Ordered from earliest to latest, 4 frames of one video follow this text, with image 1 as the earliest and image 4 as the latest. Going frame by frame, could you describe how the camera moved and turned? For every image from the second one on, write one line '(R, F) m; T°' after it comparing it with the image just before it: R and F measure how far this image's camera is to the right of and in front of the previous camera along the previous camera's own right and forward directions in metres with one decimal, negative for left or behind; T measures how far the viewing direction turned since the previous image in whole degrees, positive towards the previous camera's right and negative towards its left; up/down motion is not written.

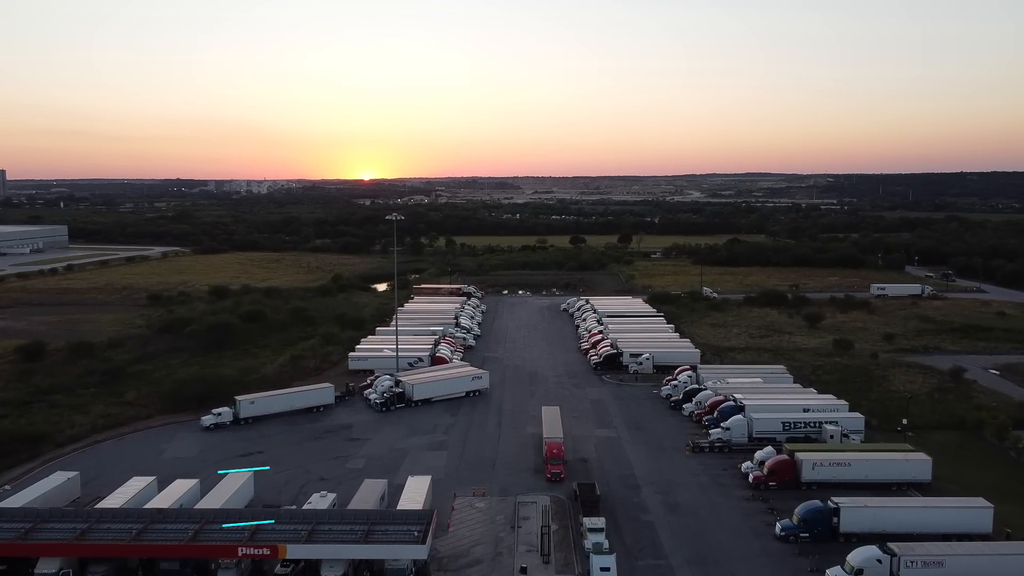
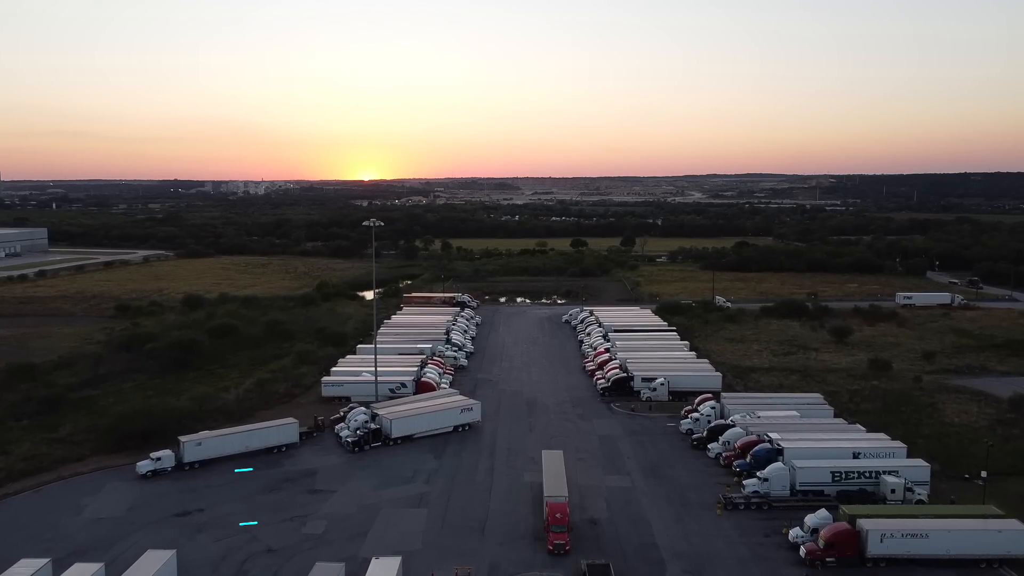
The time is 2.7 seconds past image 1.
(+0.1, +3.6) m; 0°
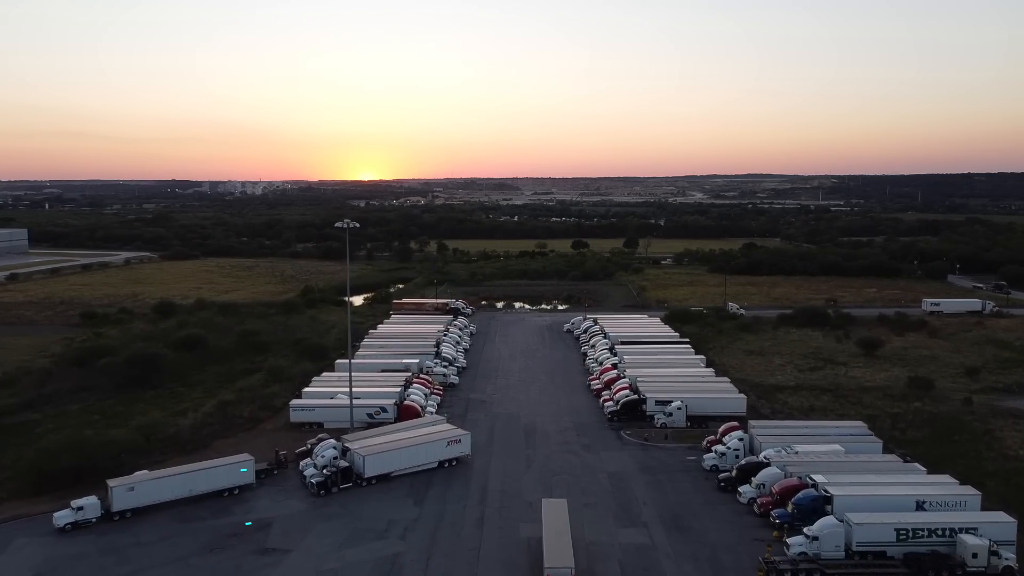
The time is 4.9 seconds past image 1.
(+0.1, +3.2) m; 0°
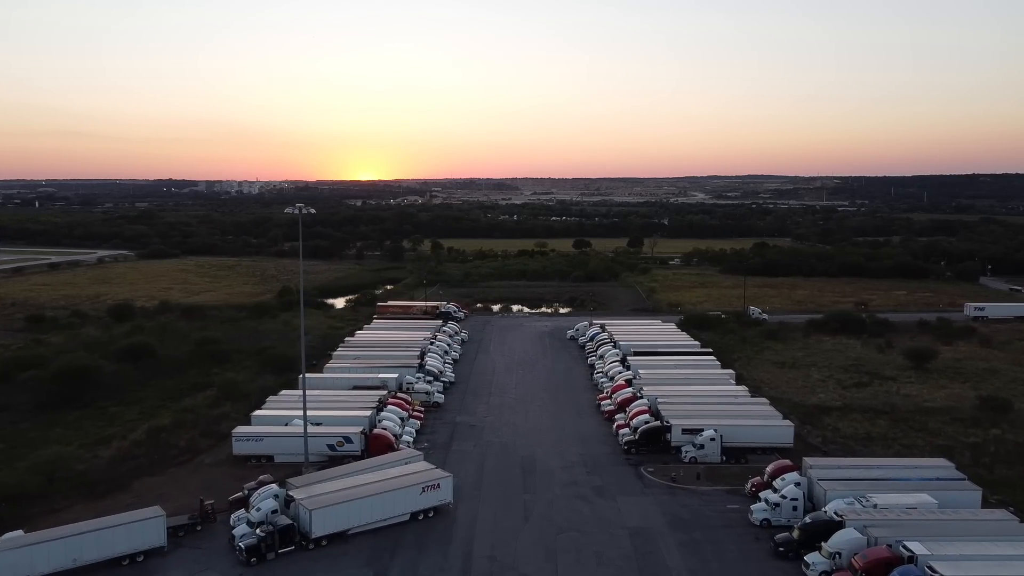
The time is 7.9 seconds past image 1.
(+0.1, +4.2) m; 0°
